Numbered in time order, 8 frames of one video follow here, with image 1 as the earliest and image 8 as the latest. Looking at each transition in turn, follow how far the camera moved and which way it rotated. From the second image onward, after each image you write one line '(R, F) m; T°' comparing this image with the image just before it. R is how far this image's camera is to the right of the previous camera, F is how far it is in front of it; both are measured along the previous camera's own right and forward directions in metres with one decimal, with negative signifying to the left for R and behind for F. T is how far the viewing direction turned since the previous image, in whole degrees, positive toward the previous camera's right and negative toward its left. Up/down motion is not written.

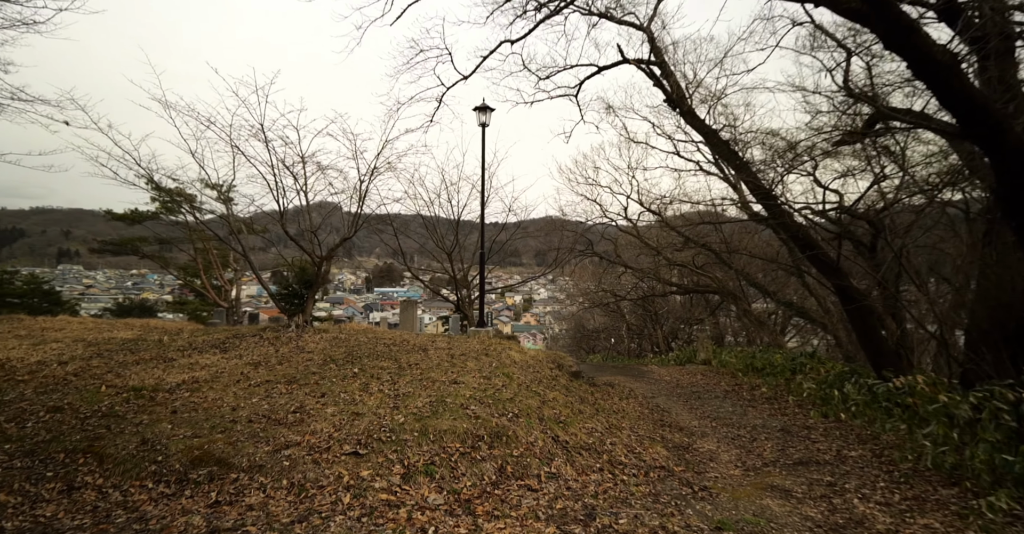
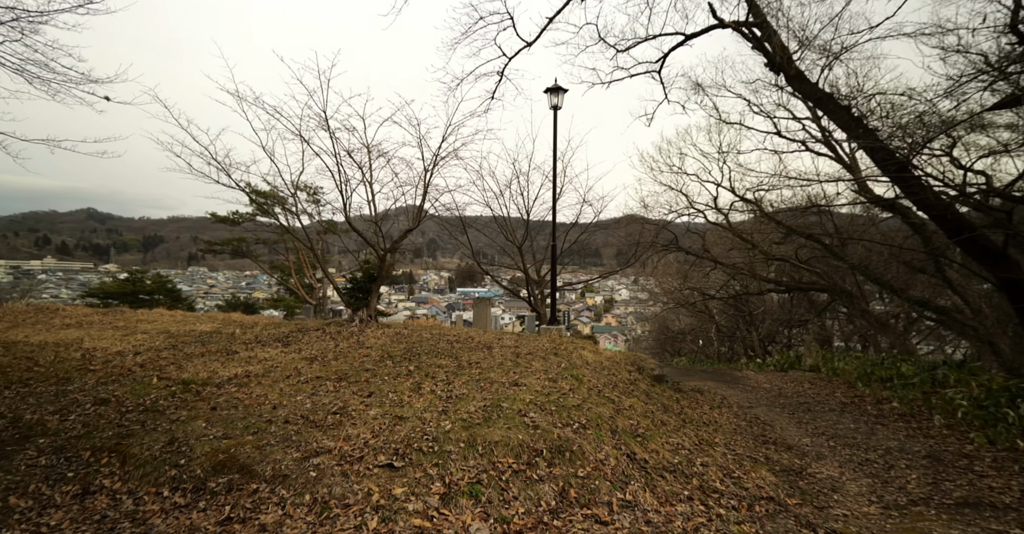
(+0.1, +0.9) m; -9°
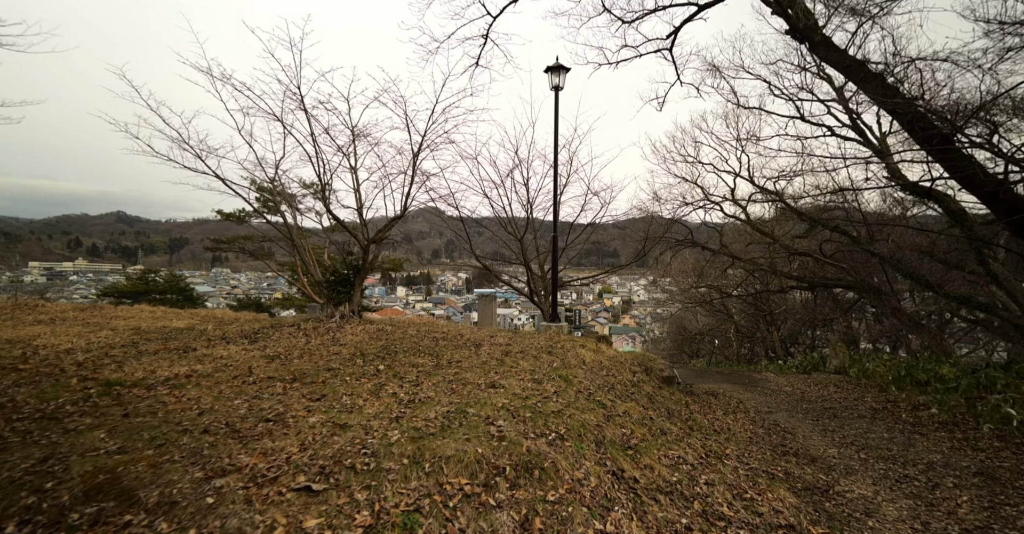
(+0.5, +0.8) m; -2°
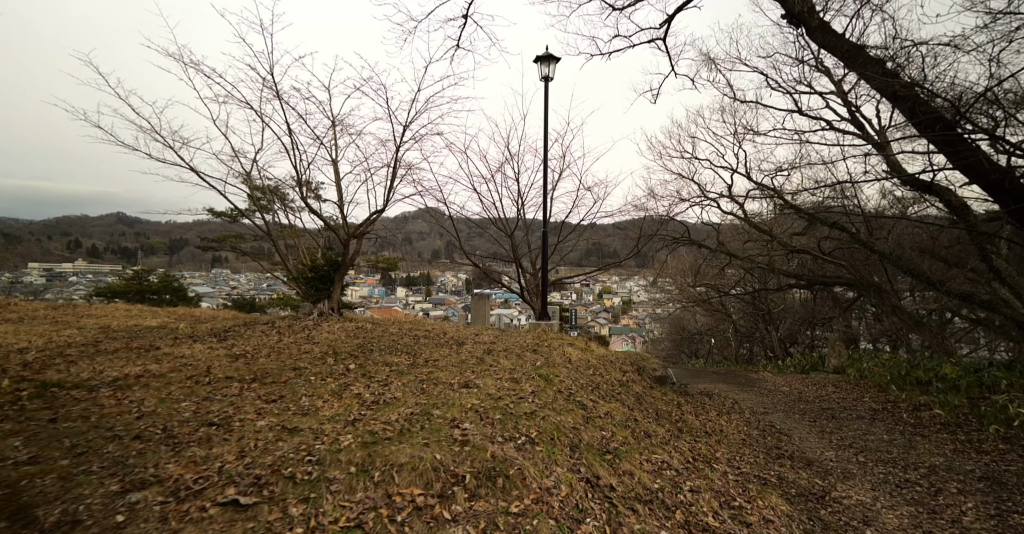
(+0.3, +0.3) m; 0°
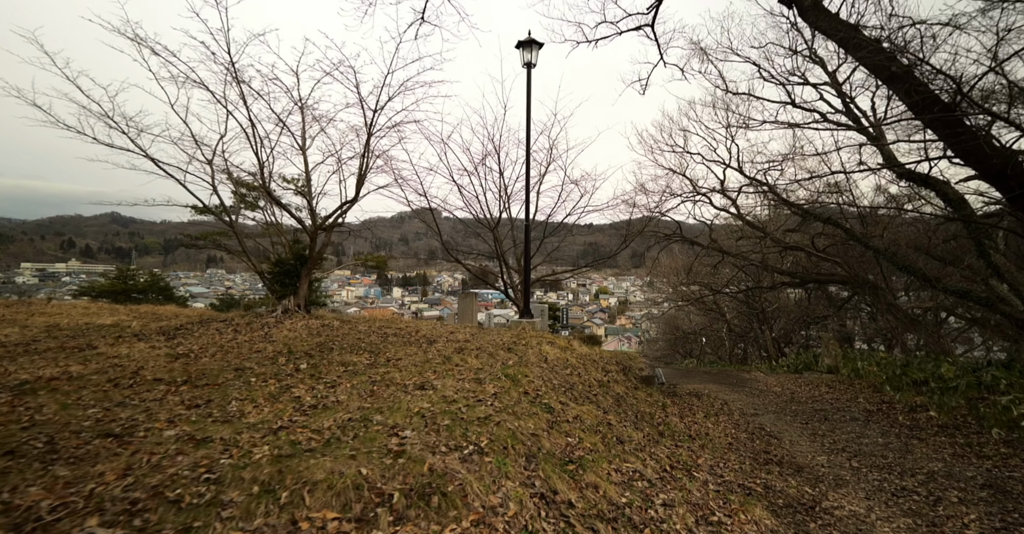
(+0.3, +0.5) m; 0°
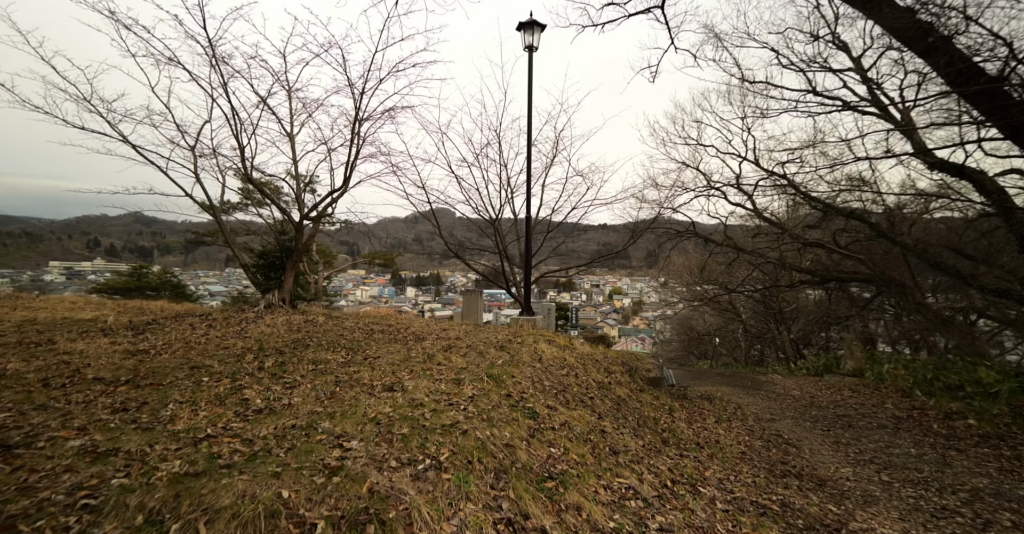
(+0.3, +0.5) m; -2°
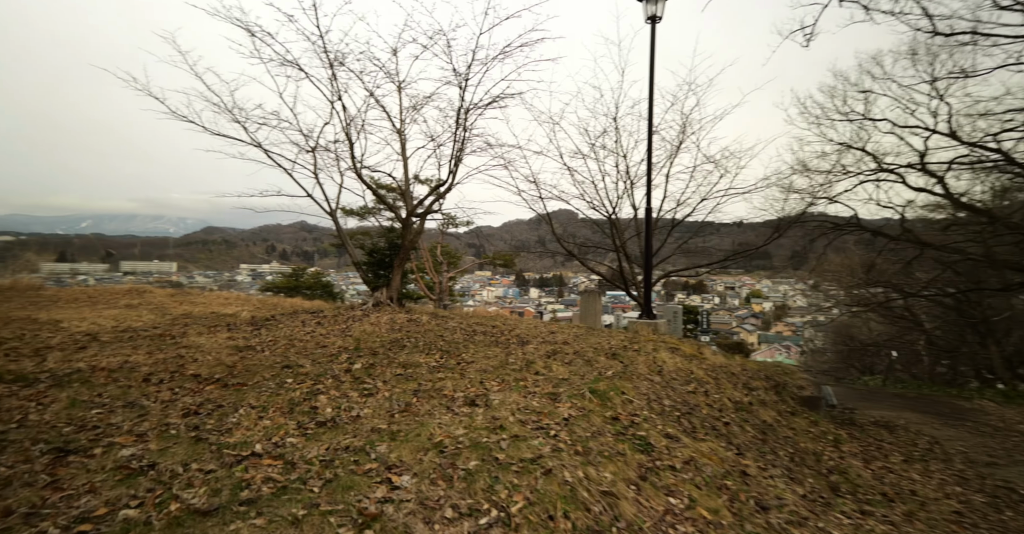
(+0.1, +0.8) m; -14°
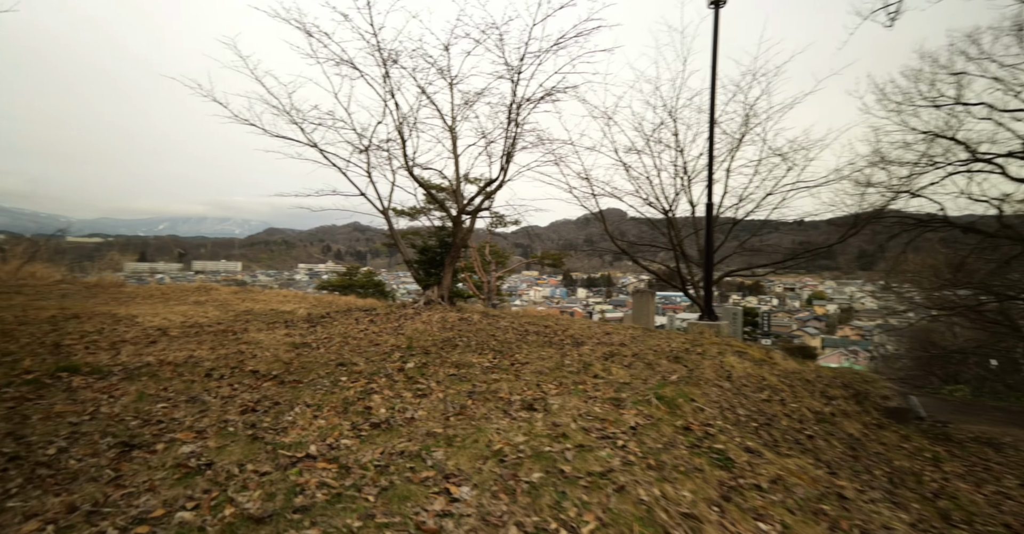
(-0.1, +0.2) m; -6°
